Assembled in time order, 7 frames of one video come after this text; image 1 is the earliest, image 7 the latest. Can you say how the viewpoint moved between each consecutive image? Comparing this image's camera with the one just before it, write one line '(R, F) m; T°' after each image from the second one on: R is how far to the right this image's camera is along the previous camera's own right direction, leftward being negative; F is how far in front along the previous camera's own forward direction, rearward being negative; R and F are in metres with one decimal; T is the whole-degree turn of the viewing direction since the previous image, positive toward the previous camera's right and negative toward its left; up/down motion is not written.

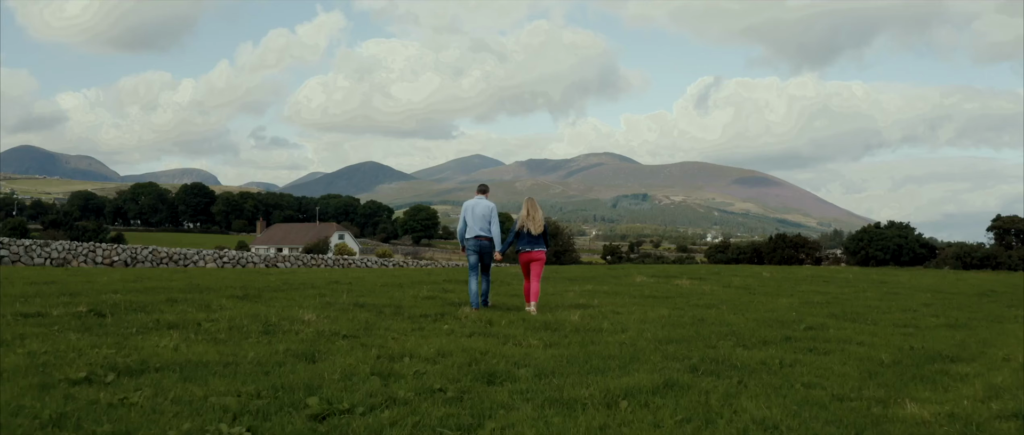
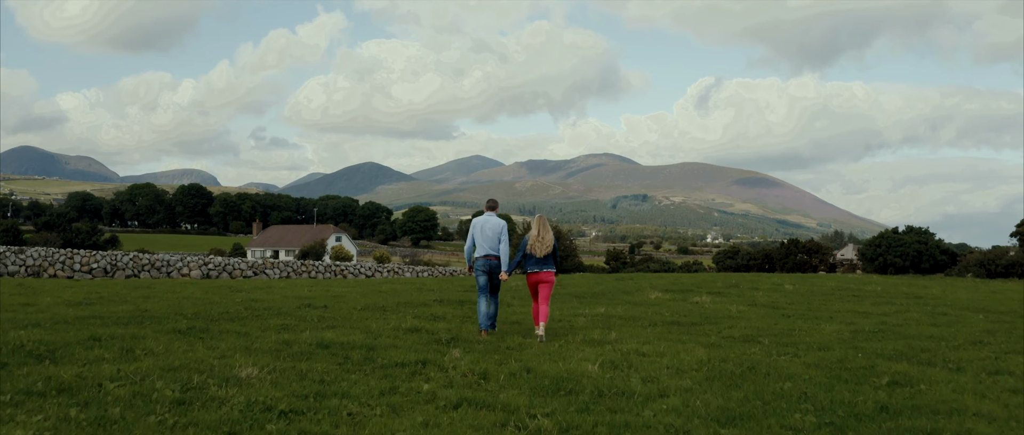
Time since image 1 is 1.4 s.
(0.0, +2.4) m; 0°
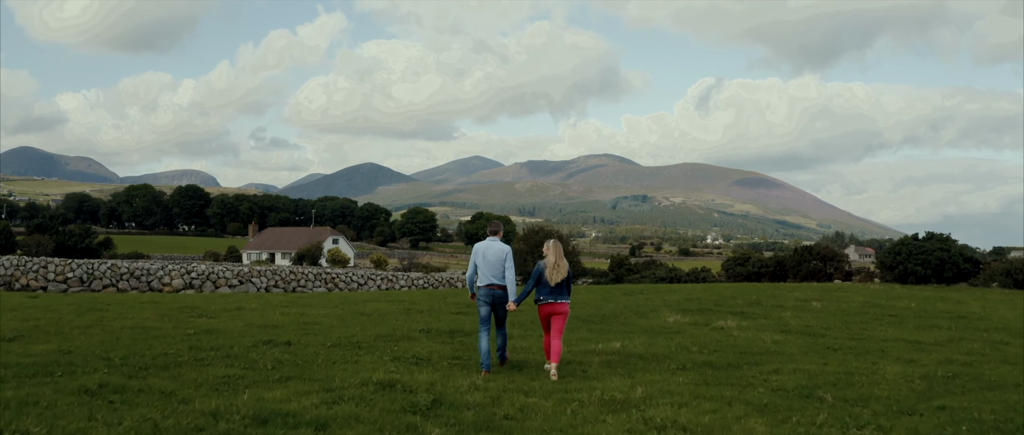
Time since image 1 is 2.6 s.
(0.0, +2.4) m; 0°
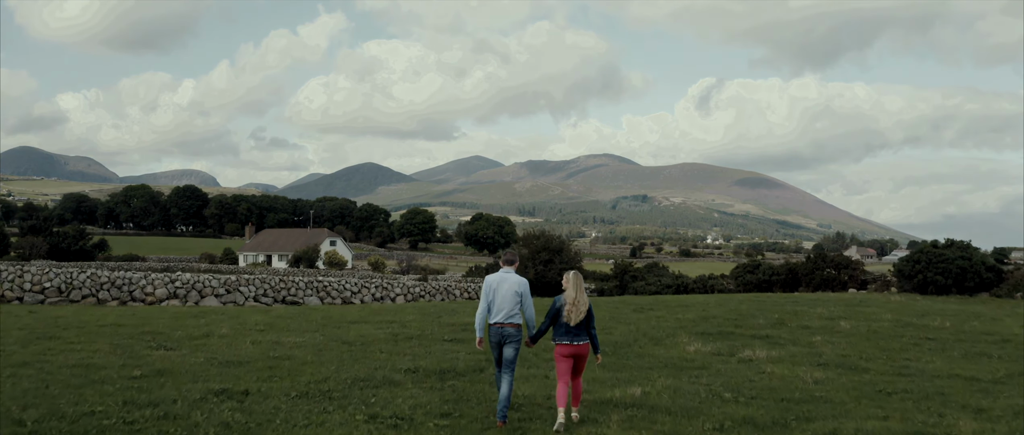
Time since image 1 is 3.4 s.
(0.0, +2.1) m; 0°
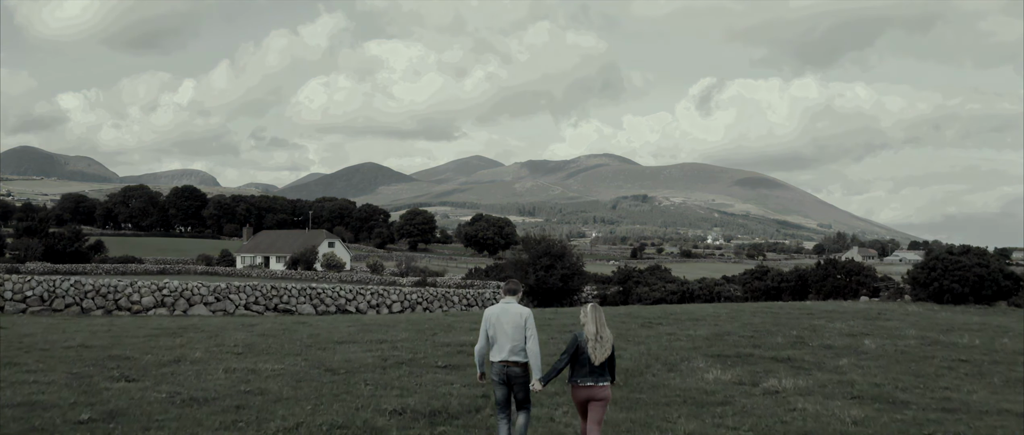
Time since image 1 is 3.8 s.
(0.0, +1.5) m; 0°
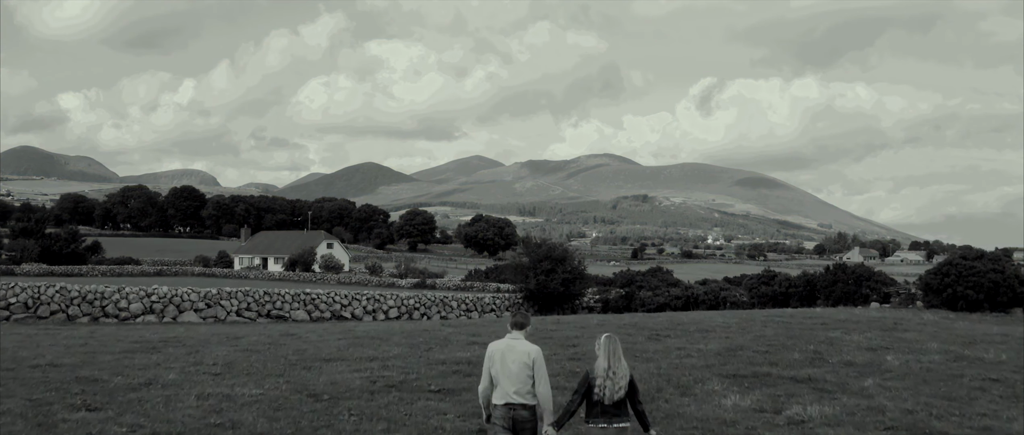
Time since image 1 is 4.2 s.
(0.0, +1.3) m; 0°
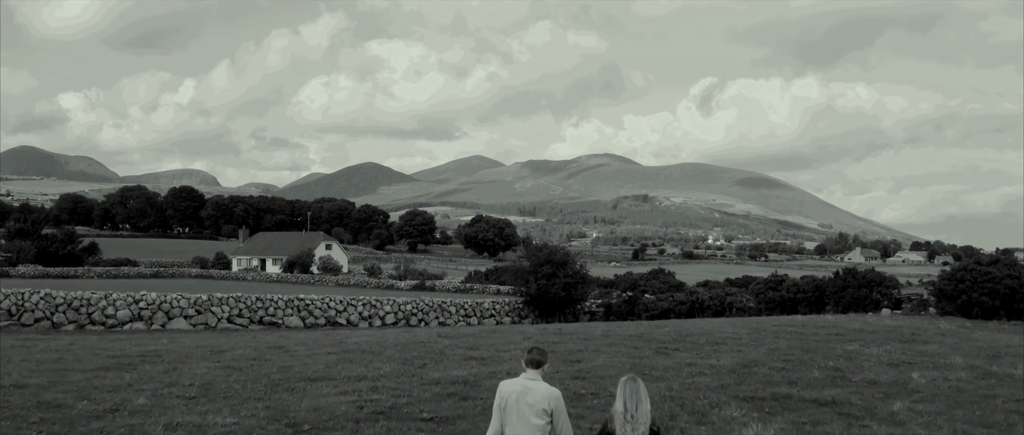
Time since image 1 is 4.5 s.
(0.0, +1.3) m; 0°
